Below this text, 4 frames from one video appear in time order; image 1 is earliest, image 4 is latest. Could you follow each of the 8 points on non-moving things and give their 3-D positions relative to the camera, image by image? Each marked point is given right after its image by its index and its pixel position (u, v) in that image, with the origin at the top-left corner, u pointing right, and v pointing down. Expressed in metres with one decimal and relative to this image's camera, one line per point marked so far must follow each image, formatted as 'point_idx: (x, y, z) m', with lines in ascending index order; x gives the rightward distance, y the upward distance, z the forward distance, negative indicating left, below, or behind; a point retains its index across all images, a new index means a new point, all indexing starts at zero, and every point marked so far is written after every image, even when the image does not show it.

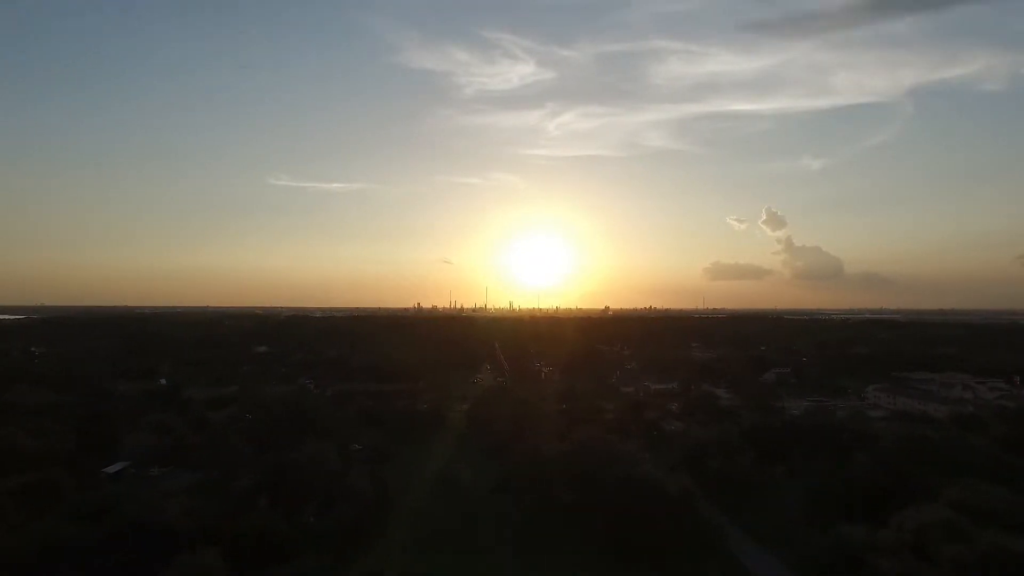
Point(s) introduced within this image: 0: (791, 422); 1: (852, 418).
0: (+6.6, -3.1, +16.8) m
1: (+9.0, -3.4, +18.9) m
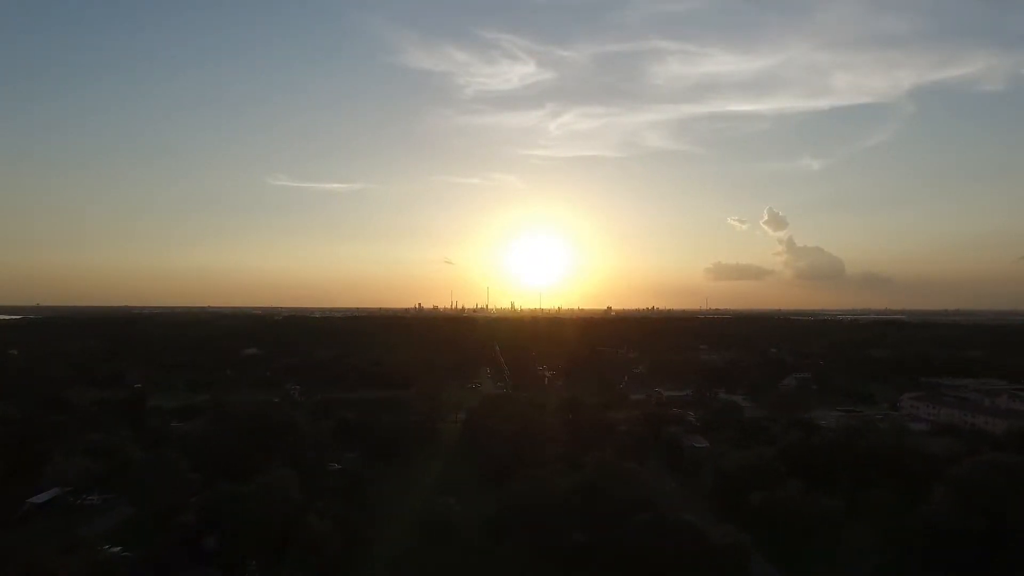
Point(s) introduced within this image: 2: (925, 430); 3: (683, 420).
0: (+6.6, -3.1, +14.7) m
1: (+9.0, -3.4, +16.7) m
2: (+10.5, -3.6, +18.3) m
3: (+4.6, -3.5, +19.1) m
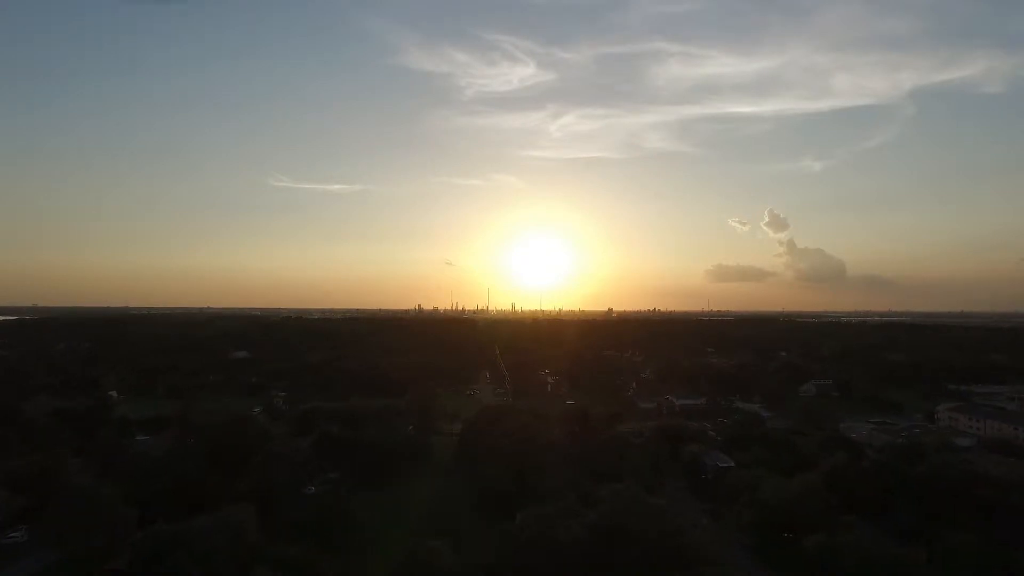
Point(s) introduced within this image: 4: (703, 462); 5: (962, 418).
0: (+6.7, -3.1, +12.8) m
1: (+9.0, -3.4, +14.8) m
2: (+10.5, -3.6, +16.4) m
3: (+4.6, -3.5, +17.2) m
4: (+3.8, -3.4, +14.1) m
5: (+12.2, -3.6, +19.4) m
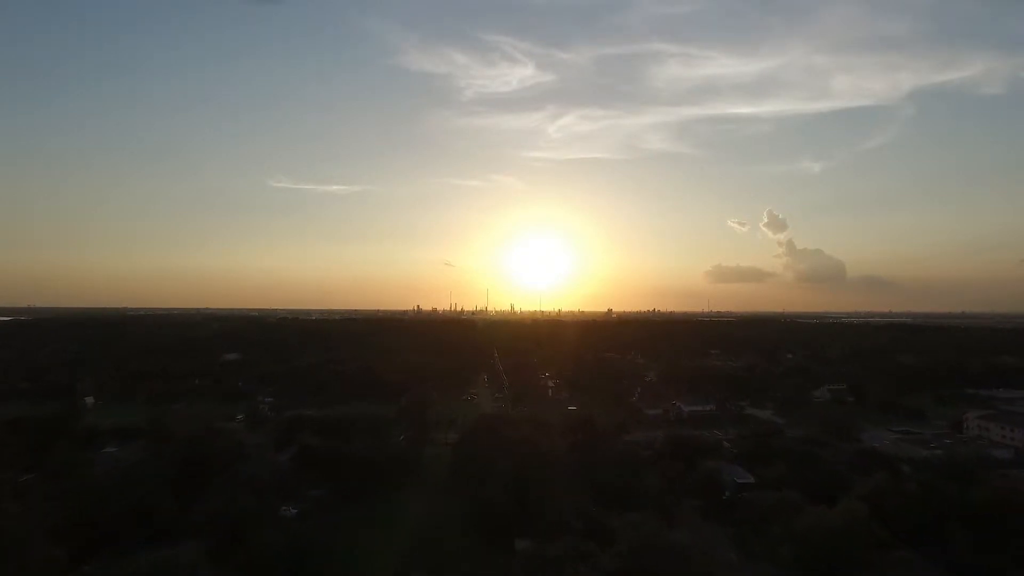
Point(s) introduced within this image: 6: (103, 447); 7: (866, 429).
0: (+6.6, -3.1, +11.5) m
1: (+9.0, -3.4, +13.5) m
2: (+10.5, -3.6, +15.1) m
3: (+4.6, -3.5, +15.9) m
4: (+3.8, -3.4, +12.7) m
5: (+12.2, -3.6, +18.0) m
6: (-9.2, -3.5, +16.2) m
7: (+9.7, -3.8, +19.5) m
